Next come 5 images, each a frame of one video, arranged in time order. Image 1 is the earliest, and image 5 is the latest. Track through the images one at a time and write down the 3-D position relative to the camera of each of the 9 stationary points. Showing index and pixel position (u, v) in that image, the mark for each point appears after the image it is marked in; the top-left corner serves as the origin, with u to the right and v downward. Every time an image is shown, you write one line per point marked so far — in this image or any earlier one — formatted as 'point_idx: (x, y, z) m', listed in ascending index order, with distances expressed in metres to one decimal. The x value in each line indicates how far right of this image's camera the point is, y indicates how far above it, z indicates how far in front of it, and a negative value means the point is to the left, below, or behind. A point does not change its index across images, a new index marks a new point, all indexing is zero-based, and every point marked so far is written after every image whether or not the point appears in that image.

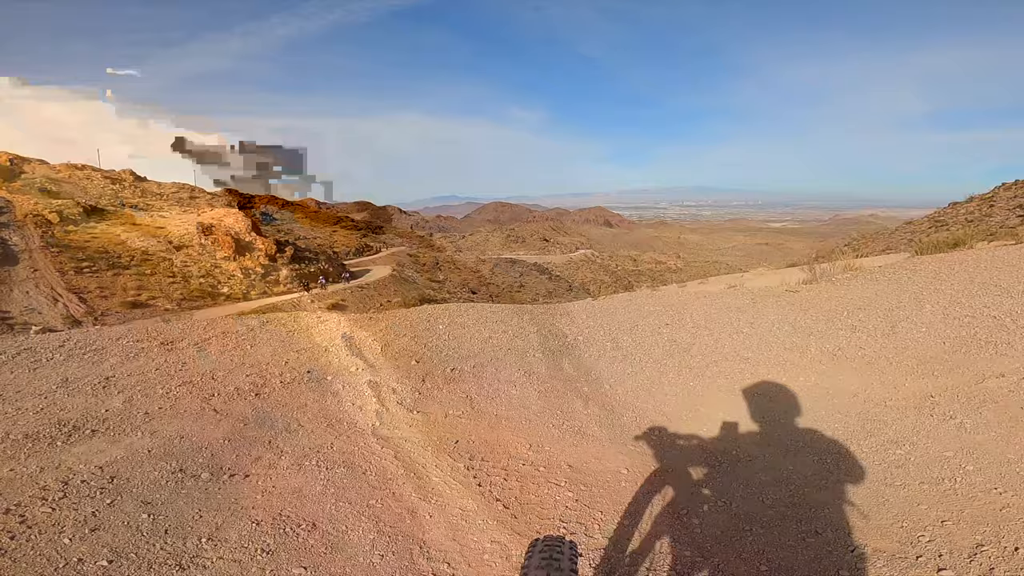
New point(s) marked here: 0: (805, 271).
0: (+9.7, +0.5, +15.8) m
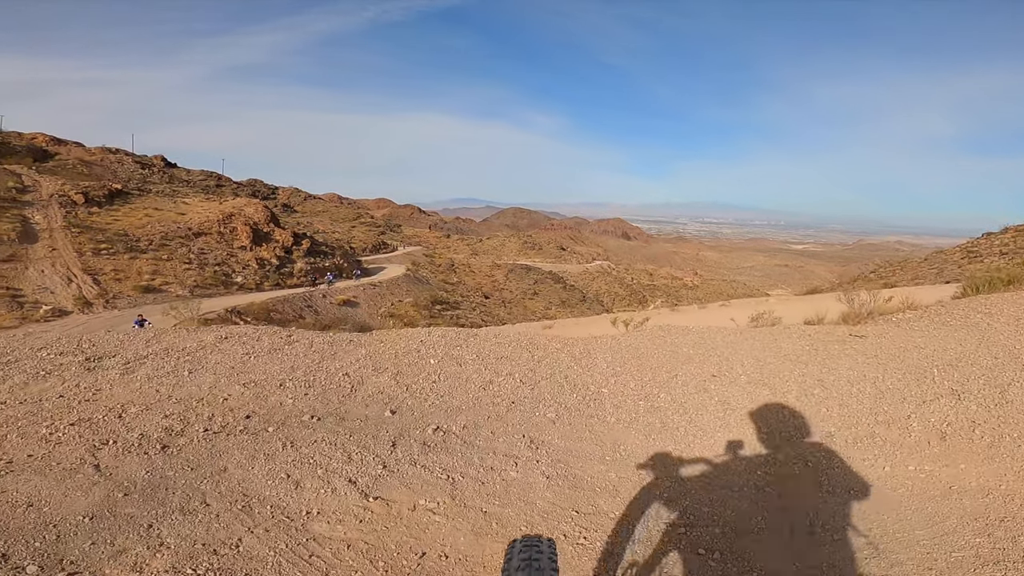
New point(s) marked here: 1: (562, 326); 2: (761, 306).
0: (+10.1, -0.4, +14.9) m
1: (+1.5, -1.2, +14.7) m
2: (+8.3, -0.6, +16.4) m
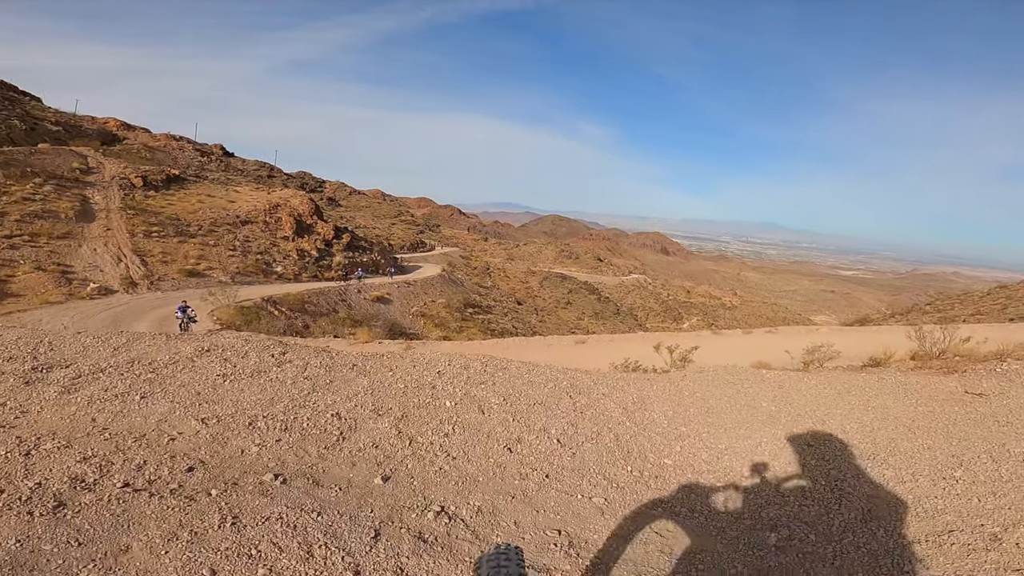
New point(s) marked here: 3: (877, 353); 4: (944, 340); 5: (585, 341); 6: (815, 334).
0: (+11.0, -1.4, +13.6) m
1: (+2.4, -1.6, +14.0) m
2: (+9.3, -1.5, +15.2) m
3: (+8.8, -1.6, +11.9) m
4: (+10.5, -1.3, +11.9) m
5: (+2.1, -1.5, +14.1) m
6: (+9.5, -1.4, +15.5) m
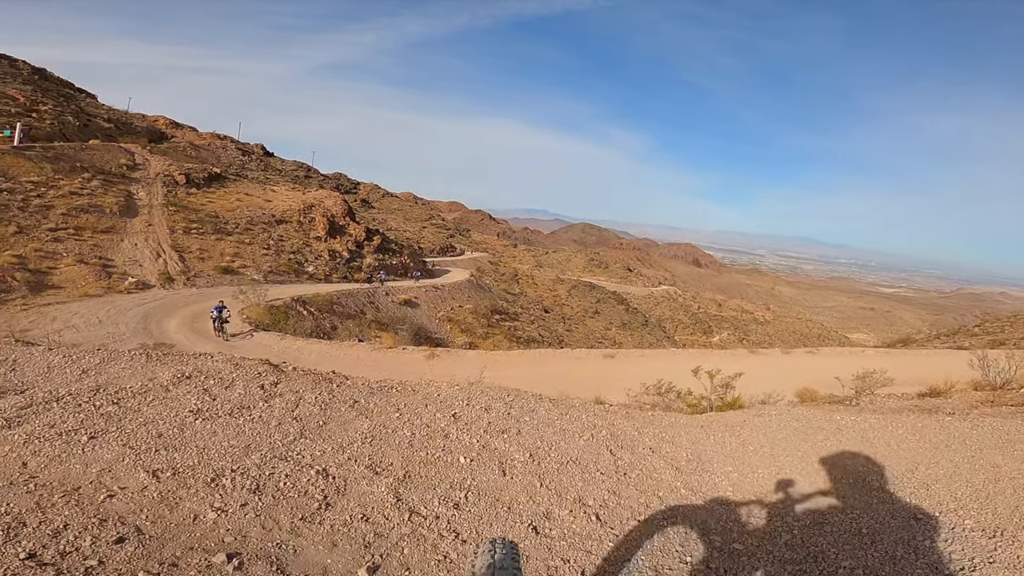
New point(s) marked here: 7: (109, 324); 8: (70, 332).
0: (+11.7, -2.1, +12.6) m
1: (+3.1, -1.9, +13.5) m
2: (+10.1, -2.1, +14.3) m
3: (+9.4, -2.1, +11.0) m
4: (+11.1, -1.9, +10.9) m
5: (+2.8, -1.9, +13.6) m
6: (+10.3, -2.1, +14.6) m
7: (-12.1, -1.1, +14.7) m
8: (-12.0, -1.2, +13.3) m
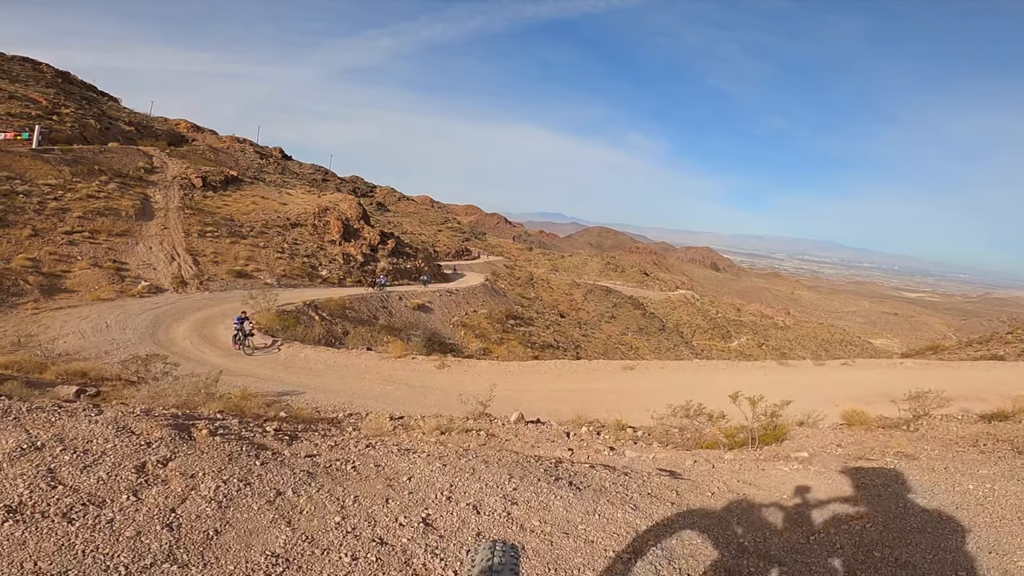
0: (+12.1, -2.3, +11.6) m
1: (+3.5, -2.2, +12.7) m
2: (+10.5, -2.3, +13.3) m
3: (+9.7, -2.3, +10.0) m
4: (+11.4, -2.1, +9.9) m
5: (+3.2, -2.1, +12.8) m
6: (+10.7, -2.3, +13.6) m
7: (-11.6, -1.2, +14.4) m
8: (-11.6, -1.4, +13.0) m
